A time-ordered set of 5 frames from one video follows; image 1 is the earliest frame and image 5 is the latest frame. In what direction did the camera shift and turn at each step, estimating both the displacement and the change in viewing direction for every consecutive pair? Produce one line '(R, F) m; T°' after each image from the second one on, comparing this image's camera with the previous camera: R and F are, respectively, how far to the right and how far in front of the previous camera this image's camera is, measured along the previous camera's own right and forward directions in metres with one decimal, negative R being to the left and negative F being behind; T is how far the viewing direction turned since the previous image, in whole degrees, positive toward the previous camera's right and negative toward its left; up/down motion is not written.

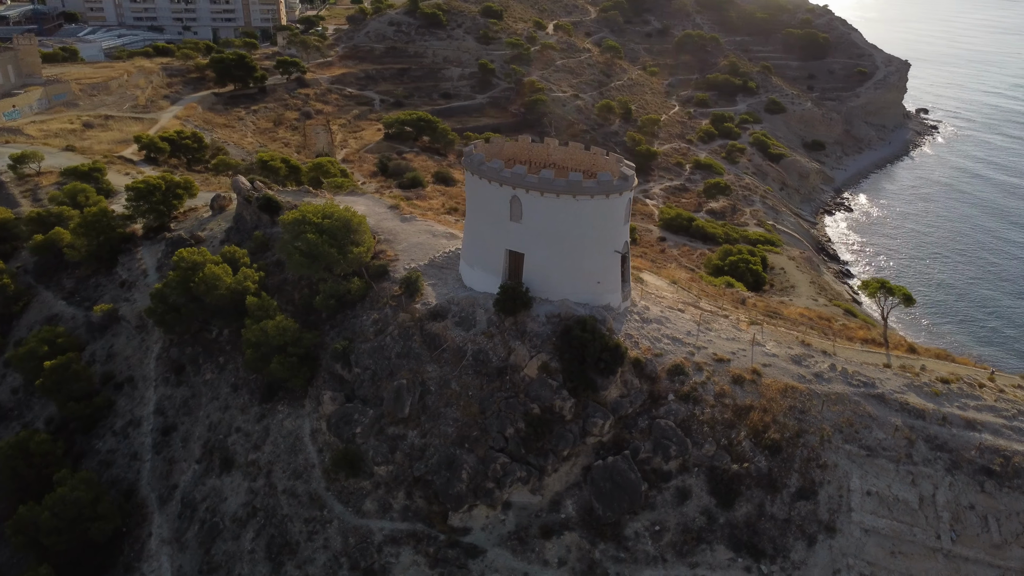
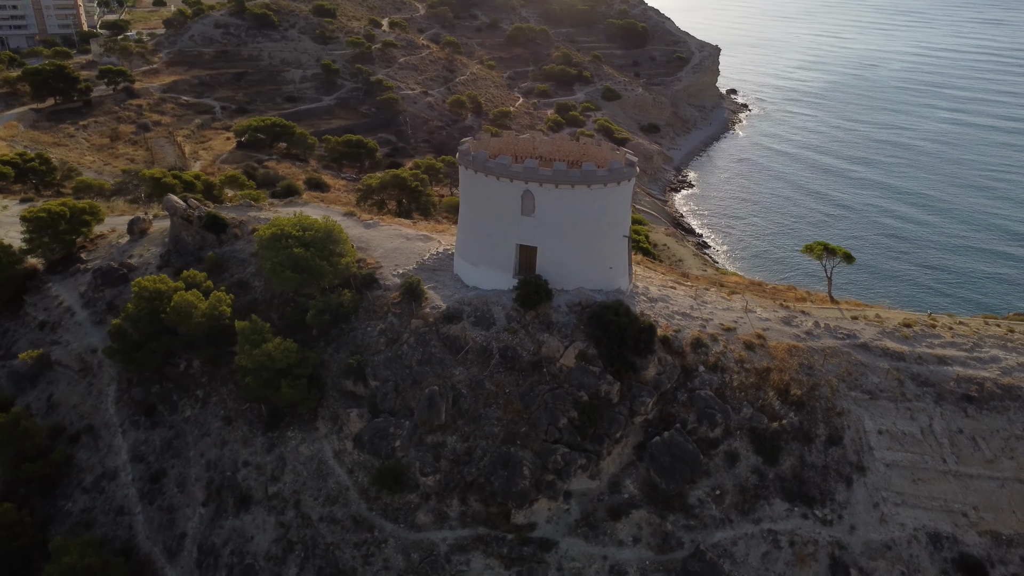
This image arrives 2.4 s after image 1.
(-6.5, +0.6) m; +12°
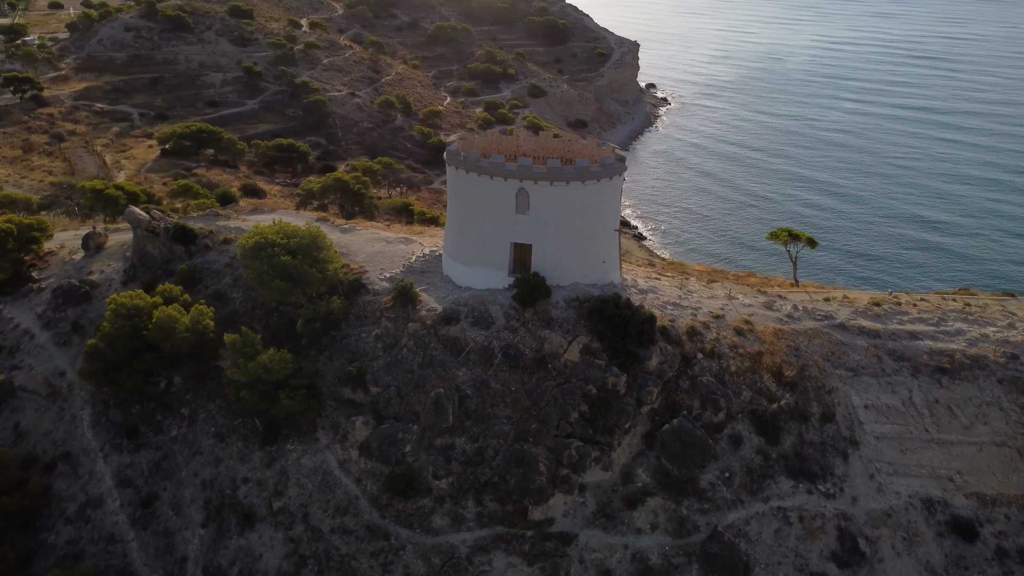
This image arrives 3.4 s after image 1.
(-2.6, +0.1) m; +6°
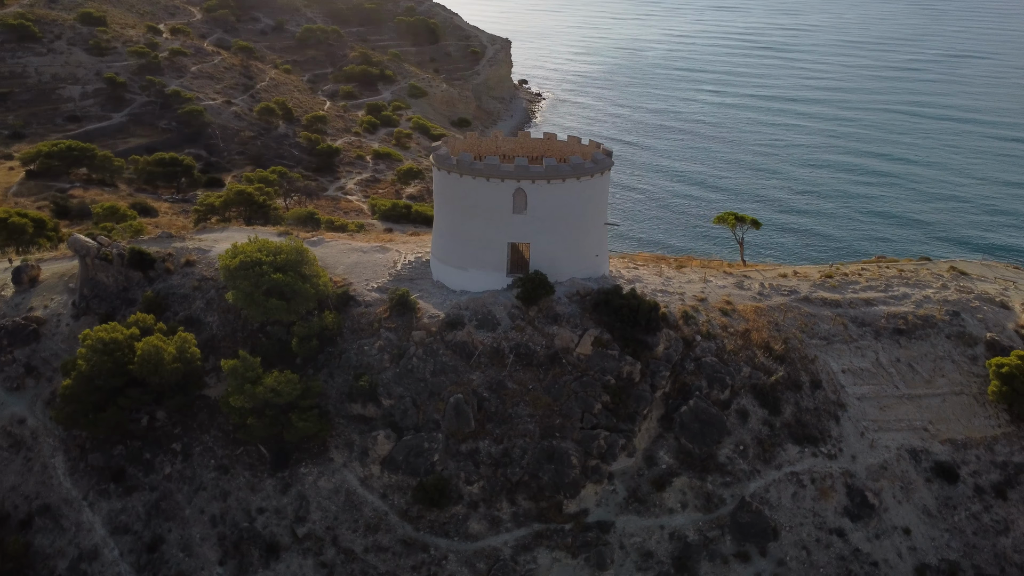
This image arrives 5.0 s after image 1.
(-4.6, +0.2) m; +9°
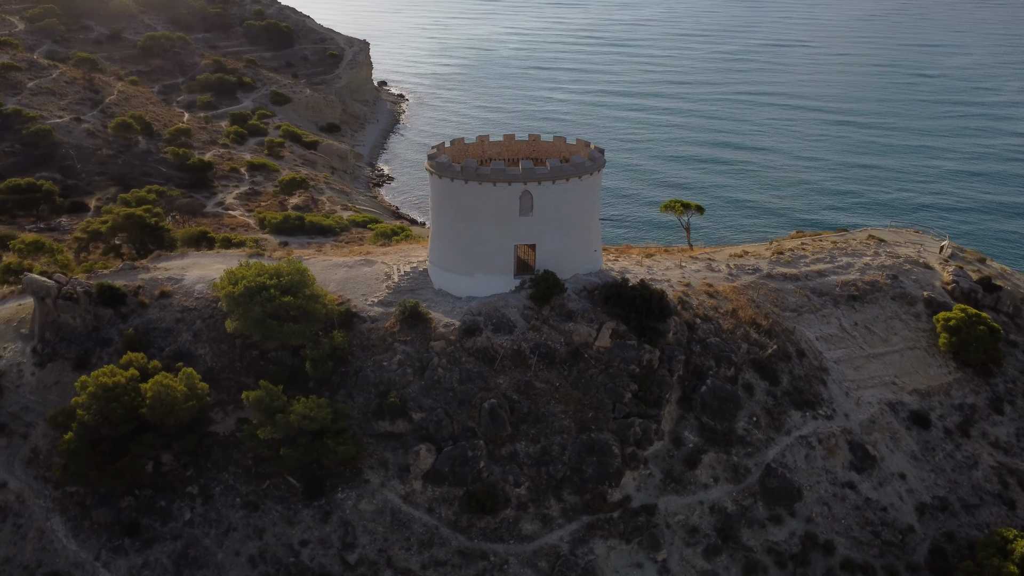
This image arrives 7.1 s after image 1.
(-5.5, +0.2) m; +10°
